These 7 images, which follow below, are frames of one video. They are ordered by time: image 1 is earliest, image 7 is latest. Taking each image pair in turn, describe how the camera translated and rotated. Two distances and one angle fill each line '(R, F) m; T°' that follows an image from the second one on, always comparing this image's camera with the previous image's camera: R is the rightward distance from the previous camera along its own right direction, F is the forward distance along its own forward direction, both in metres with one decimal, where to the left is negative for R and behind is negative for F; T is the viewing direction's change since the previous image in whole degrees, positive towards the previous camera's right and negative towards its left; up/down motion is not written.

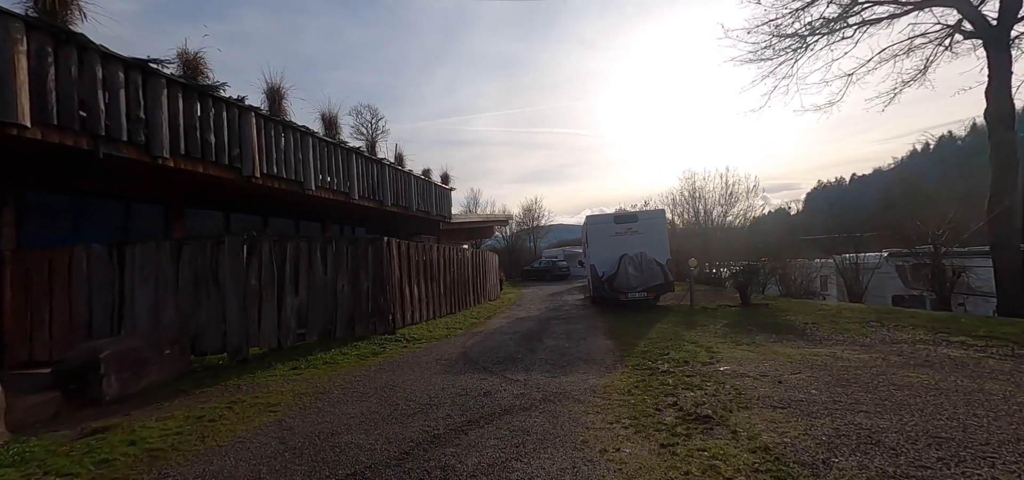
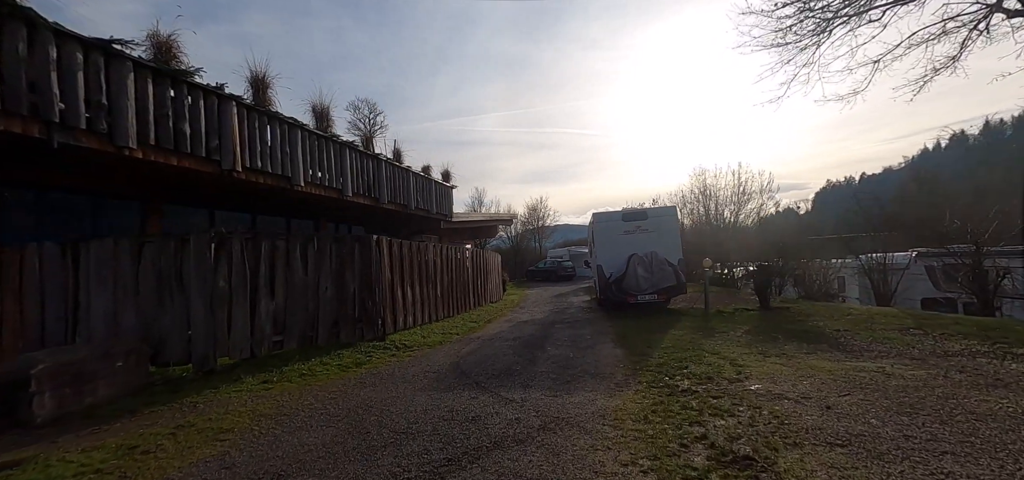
(+0.1, +0.6) m; -1°
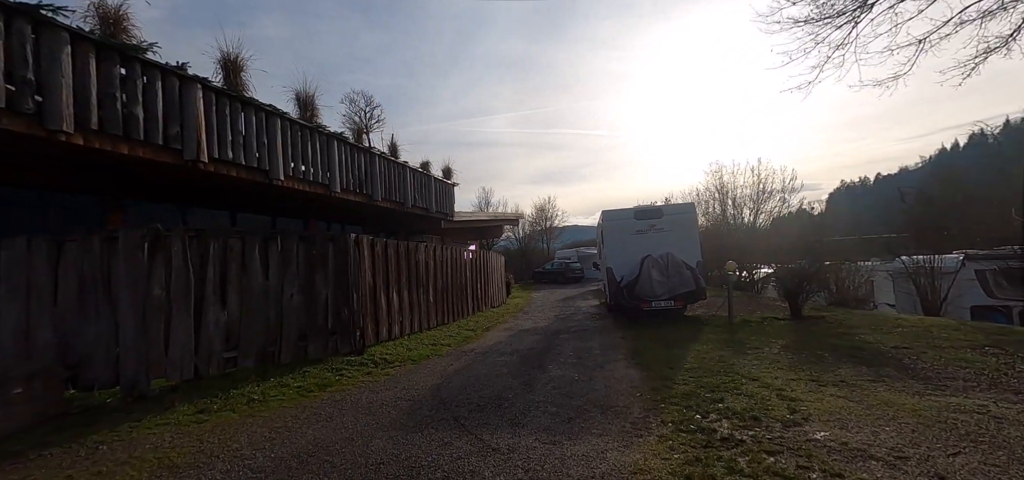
(+0.2, +0.9) m; -1°
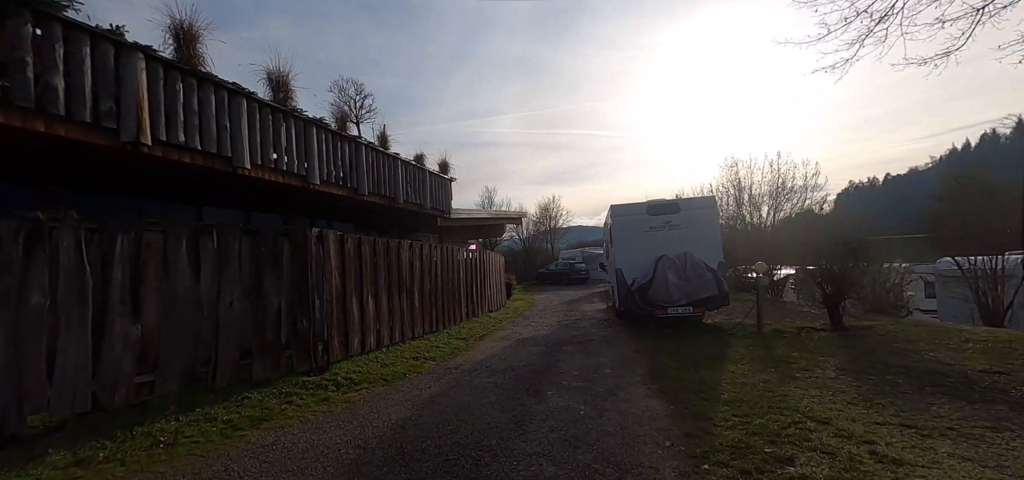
(+0.1, +1.1) m; -1°
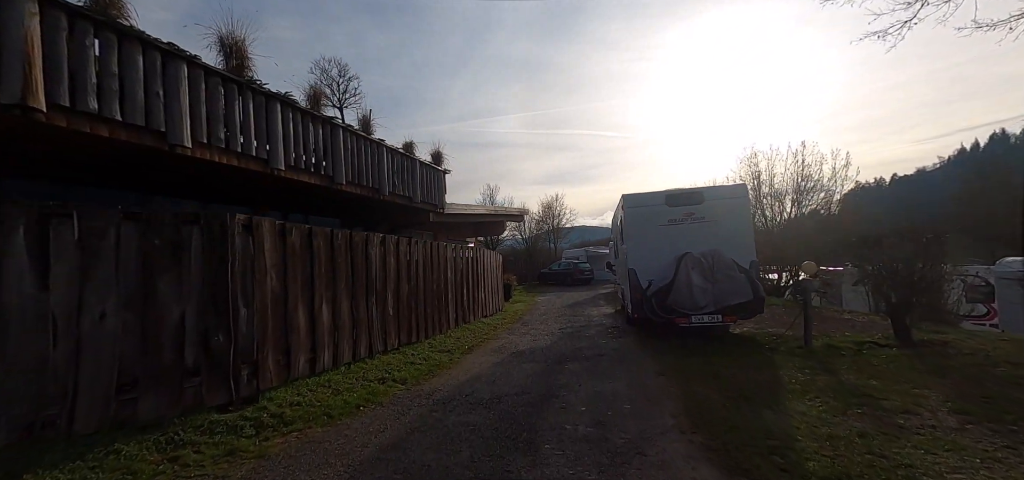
(+0.1, +1.3) m; 0°
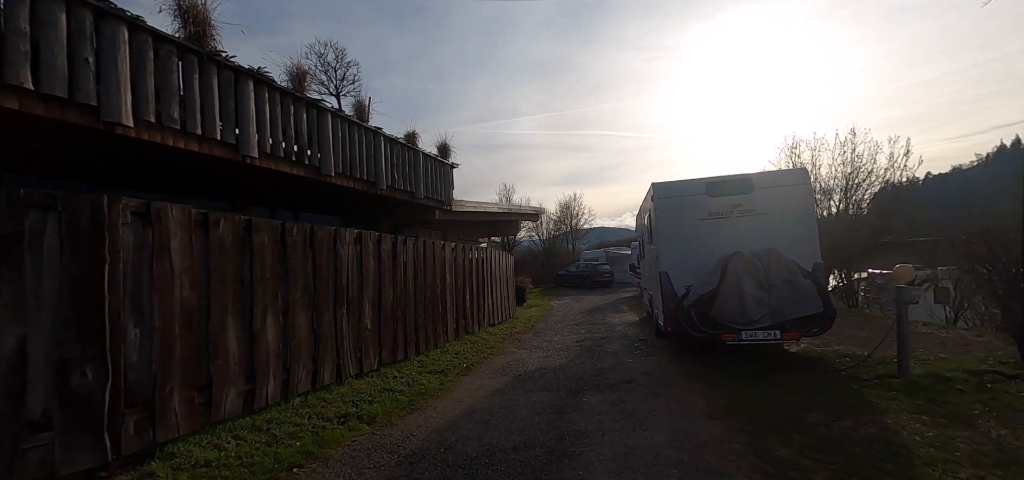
(+0.2, +1.2) m; -2°
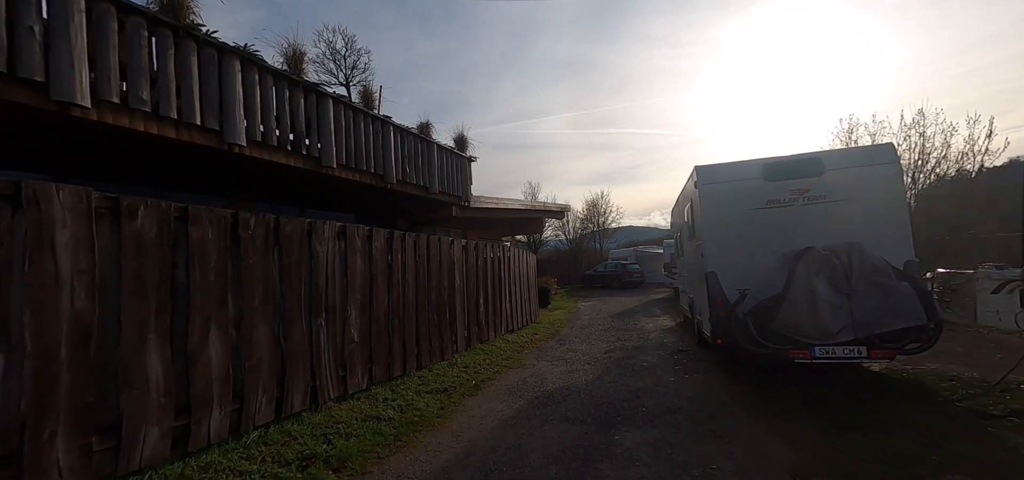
(+0.1, +0.9) m; -4°
